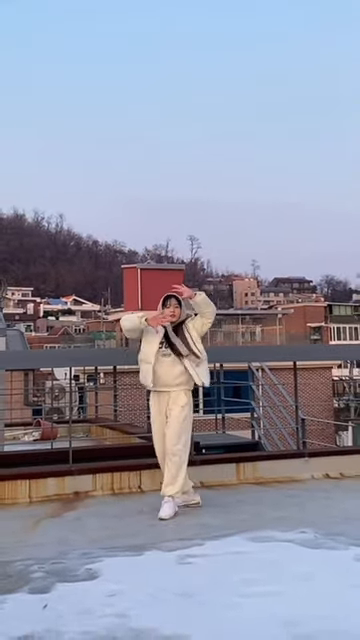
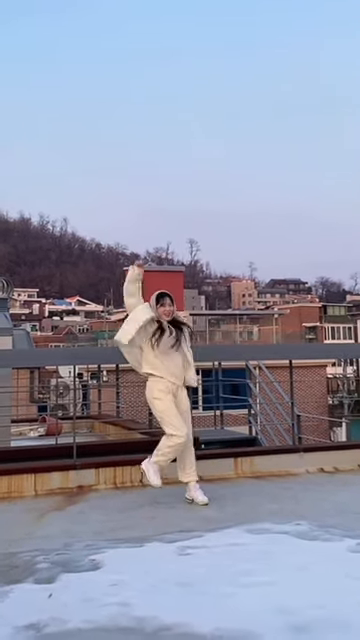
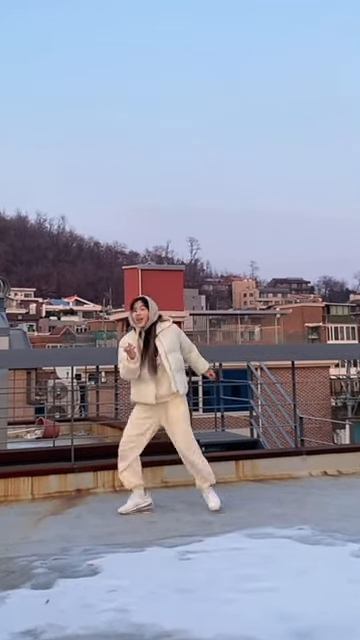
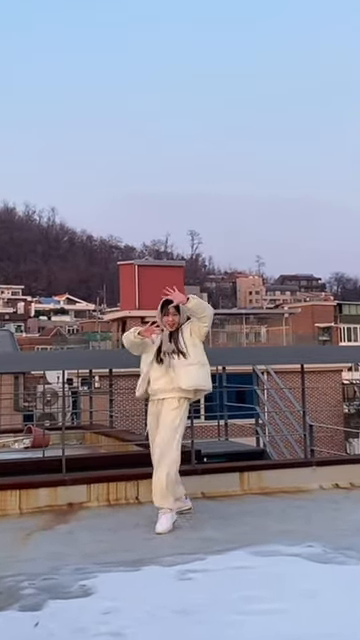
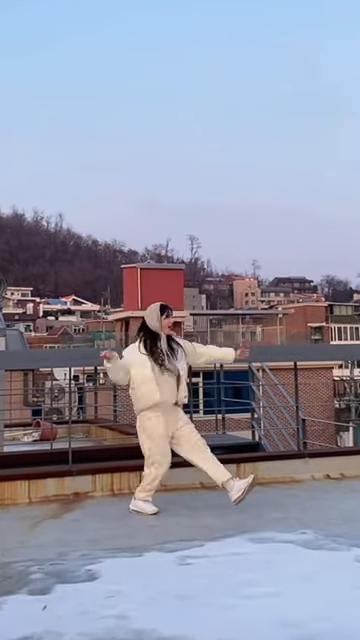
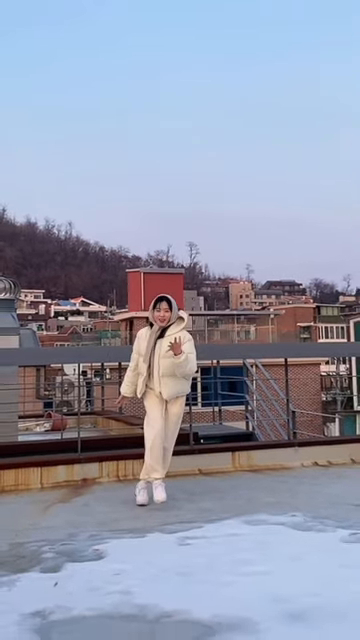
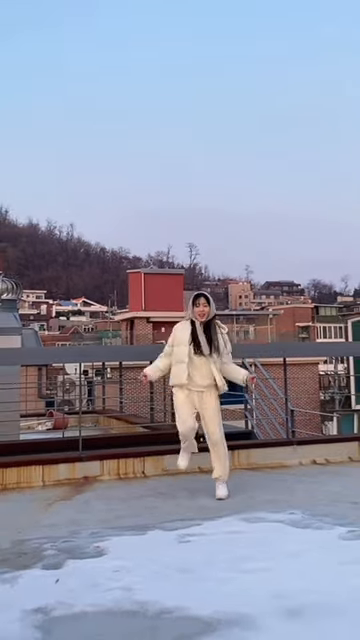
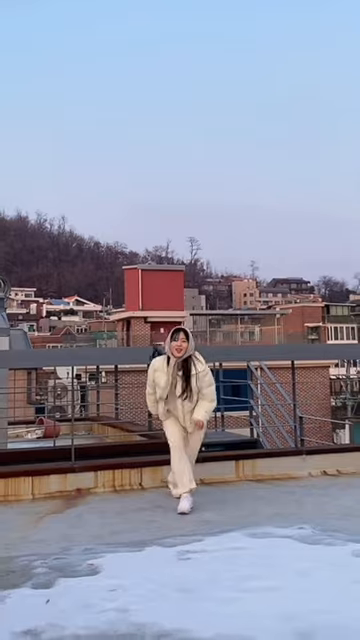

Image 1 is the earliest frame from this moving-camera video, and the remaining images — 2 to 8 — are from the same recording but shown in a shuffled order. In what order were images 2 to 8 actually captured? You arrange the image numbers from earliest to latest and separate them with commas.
4, 8, 7, 3, 6, 5, 2
